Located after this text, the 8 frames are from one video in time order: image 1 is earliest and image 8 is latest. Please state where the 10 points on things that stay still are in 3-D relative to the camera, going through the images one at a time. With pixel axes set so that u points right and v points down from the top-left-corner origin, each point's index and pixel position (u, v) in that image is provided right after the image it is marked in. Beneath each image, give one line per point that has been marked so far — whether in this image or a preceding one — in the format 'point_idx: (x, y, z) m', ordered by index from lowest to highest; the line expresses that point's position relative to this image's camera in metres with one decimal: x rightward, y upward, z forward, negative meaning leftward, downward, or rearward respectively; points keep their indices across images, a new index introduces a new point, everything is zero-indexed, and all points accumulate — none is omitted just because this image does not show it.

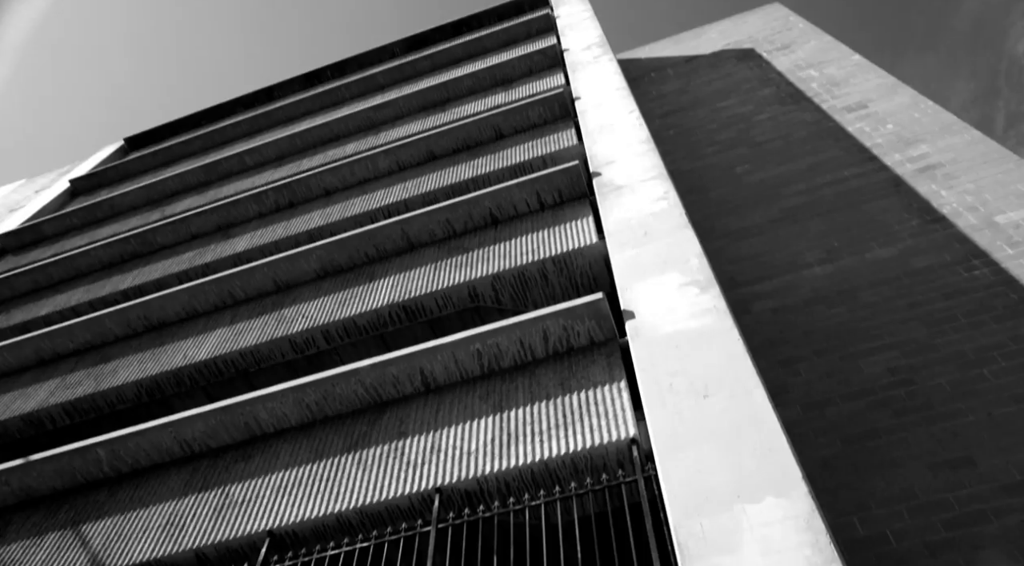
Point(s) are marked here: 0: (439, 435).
0: (-0.6, -1.2, +6.6) m
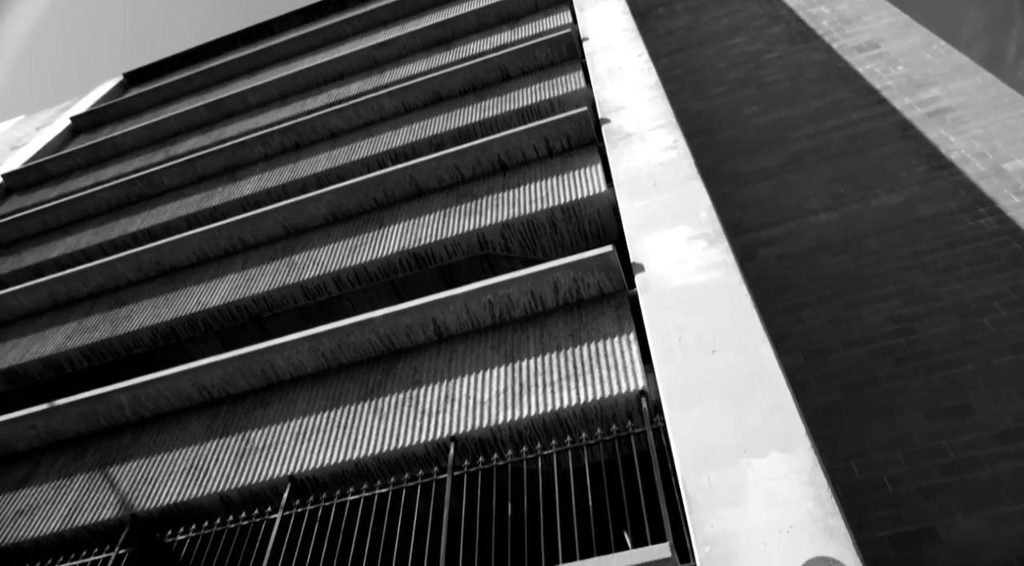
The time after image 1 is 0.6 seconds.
0: (-0.5, -0.8, +6.8) m
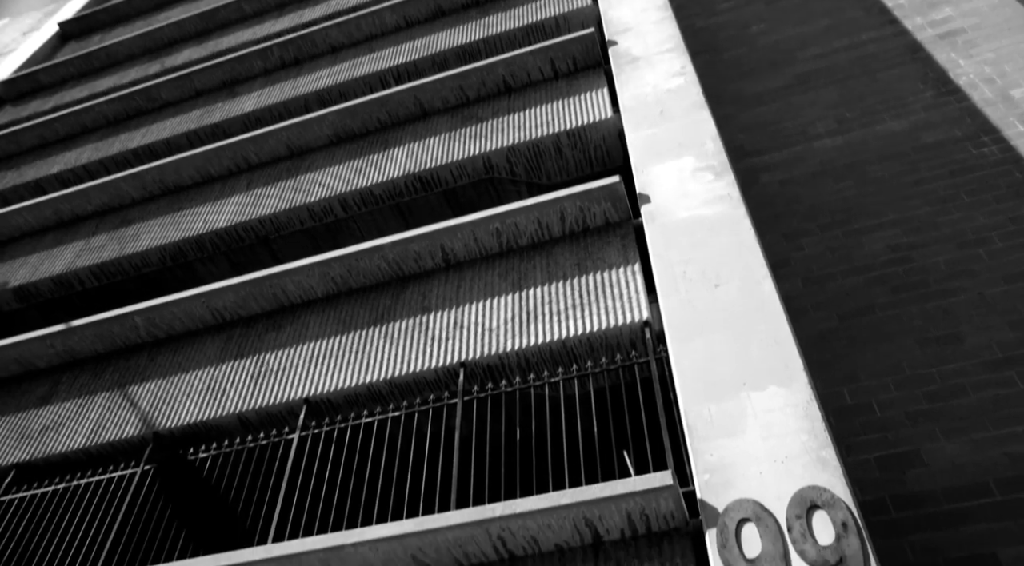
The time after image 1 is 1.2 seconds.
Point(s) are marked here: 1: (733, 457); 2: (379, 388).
0: (-0.4, -0.2, +7.0) m
1: (+1.3, -1.0, +4.7) m
2: (-1.1, -0.9, +6.7) m
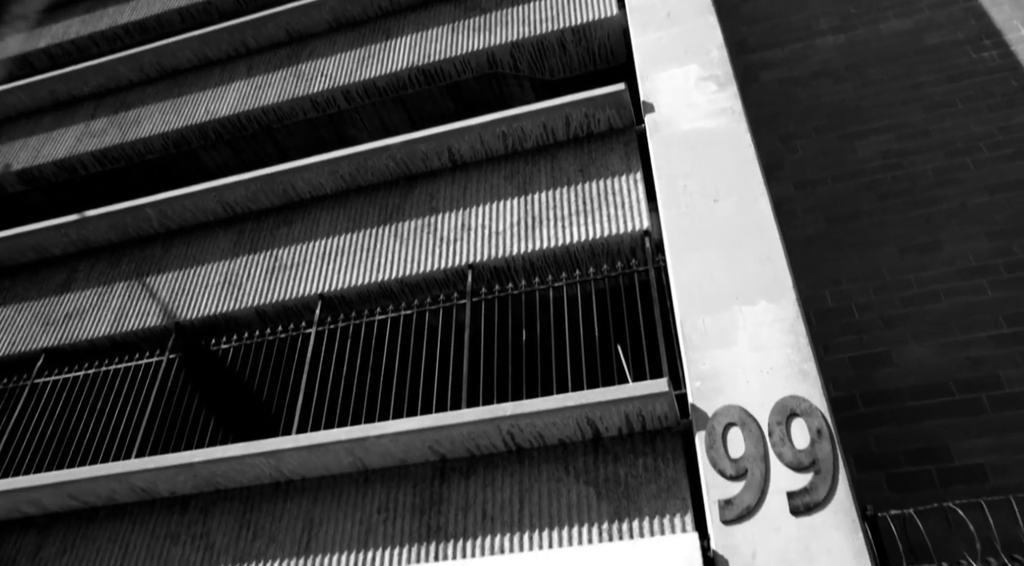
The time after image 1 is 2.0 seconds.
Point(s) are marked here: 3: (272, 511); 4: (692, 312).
0: (-0.4, +0.6, +7.3) m
1: (+1.4, -0.5, +5.2) m
2: (-1.0, 0.0, +7.0) m
3: (-1.8, -1.7, +6.0) m
4: (+1.2, -0.2, +5.5) m
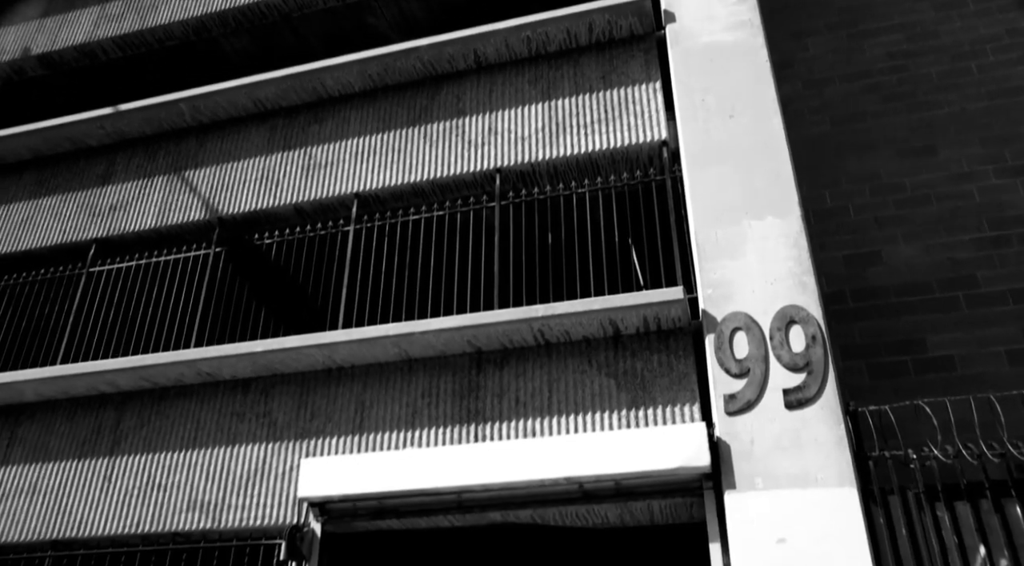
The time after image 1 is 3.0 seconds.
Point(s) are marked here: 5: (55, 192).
0: (-0.2, +1.6, +7.6) m
1: (+1.6, +0.1, +5.9) m
2: (-0.8, +0.9, +7.5) m
3: (-1.5, -0.9, +6.8) m
4: (+1.5, +0.4, +6.1) m
5: (-5.1, +1.0, +9.0) m
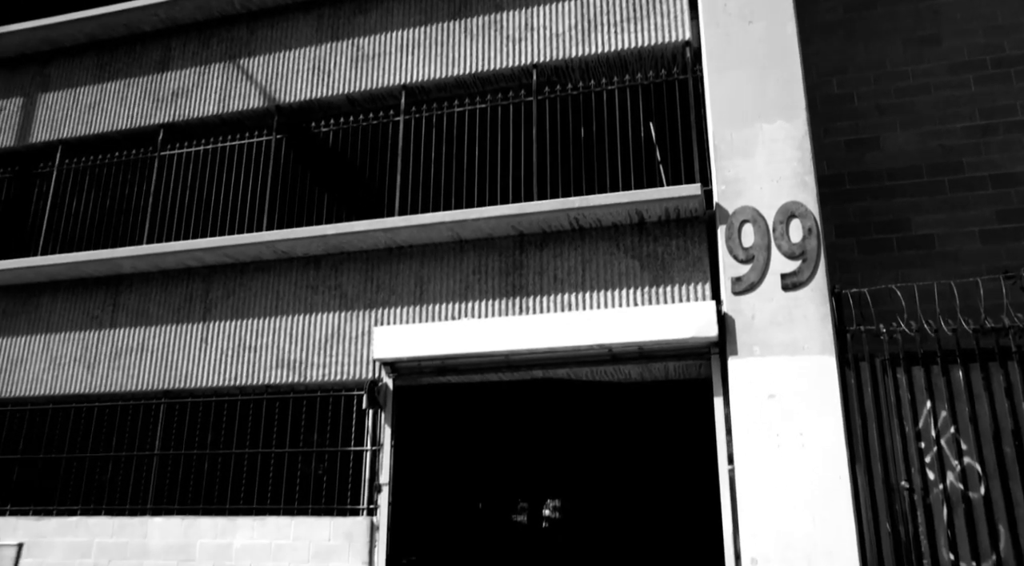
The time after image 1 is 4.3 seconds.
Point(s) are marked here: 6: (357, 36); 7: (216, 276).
0: (+0.2, +2.7, +8.2) m
1: (+1.9, +0.9, +6.8) m
2: (-0.5, +2.1, +8.3) m
3: (-1.2, +0.1, +7.9) m
4: (+1.8, +1.3, +6.9) m
5: (-4.7, +2.5, +9.7) m
6: (-1.7, +2.7, +8.8) m
7: (-3.1, +0.1, +8.5) m
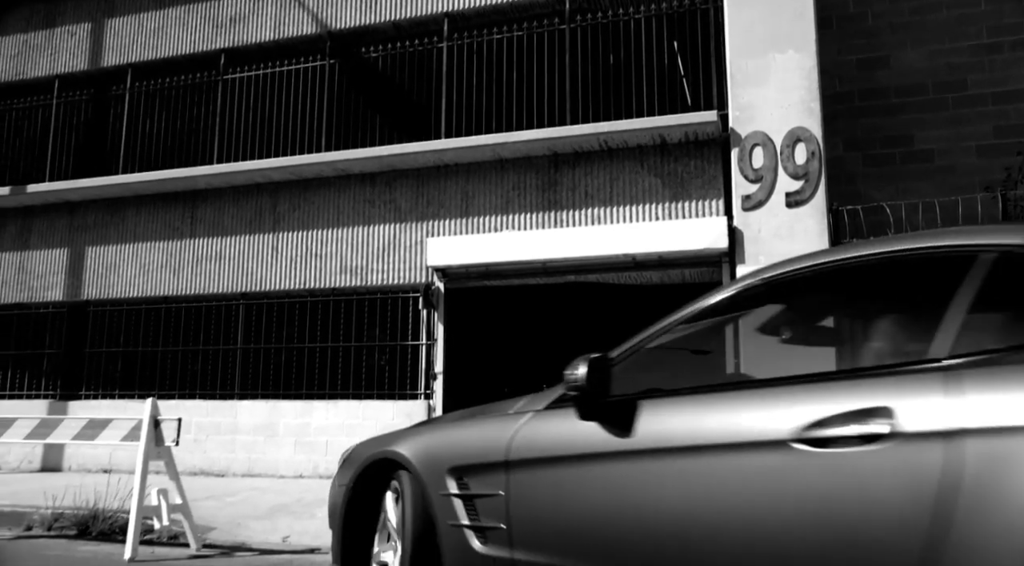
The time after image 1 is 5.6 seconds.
0: (+0.5, +3.7, +8.8) m
1: (+2.3, +1.7, +7.5) m
2: (-0.1, +3.0, +8.9) m
3: (-0.8, +1.1, +8.8) m
4: (+2.1, +2.1, +7.6) m
5: (-4.3, +3.6, +10.5) m
6: (-1.3, +3.7, +9.4) m
7: (-2.7, +1.1, +9.5) m
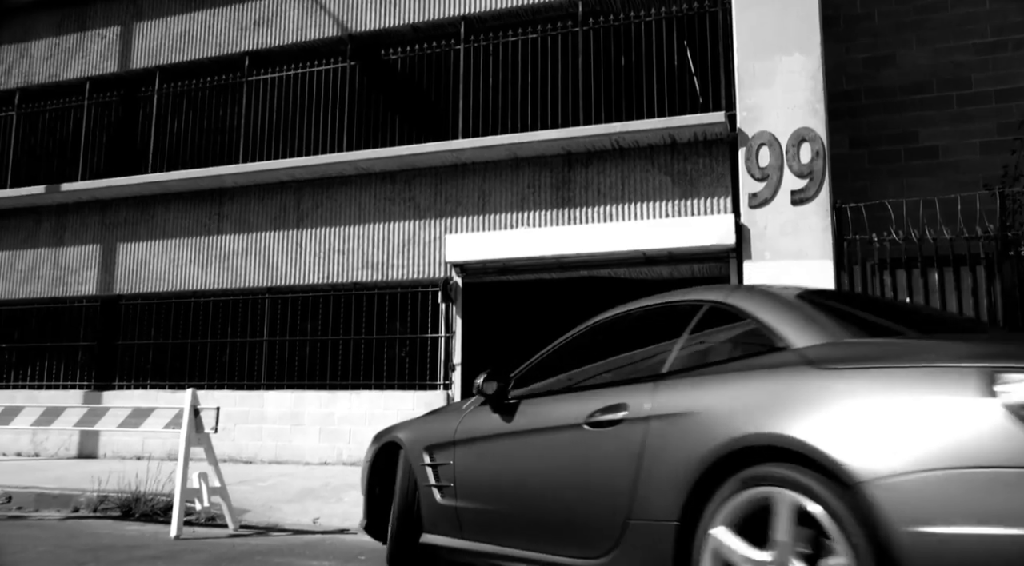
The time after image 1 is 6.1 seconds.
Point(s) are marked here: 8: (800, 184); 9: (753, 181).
0: (+0.7, +3.8, +9.0) m
1: (+2.4, +1.7, +7.8) m
2: (+0.1, +3.1, +9.2) m
3: (-0.6, +1.1, +9.2) m
4: (+2.3, +2.2, +7.9) m
5: (-4.1, +3.7, +10.8) m
6: (-1.1, +3.8, +9.7) m
7: (-2.5, +1.1, +9.9) m
8: (+2.7, +0.9, +7.5) m
9: (+2.3, +1.0, +7.7) m
